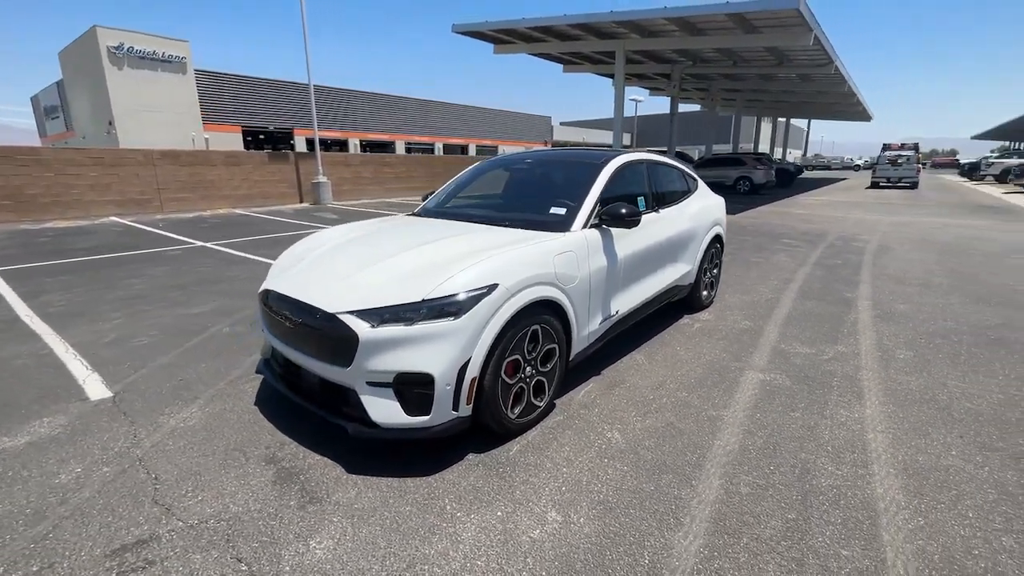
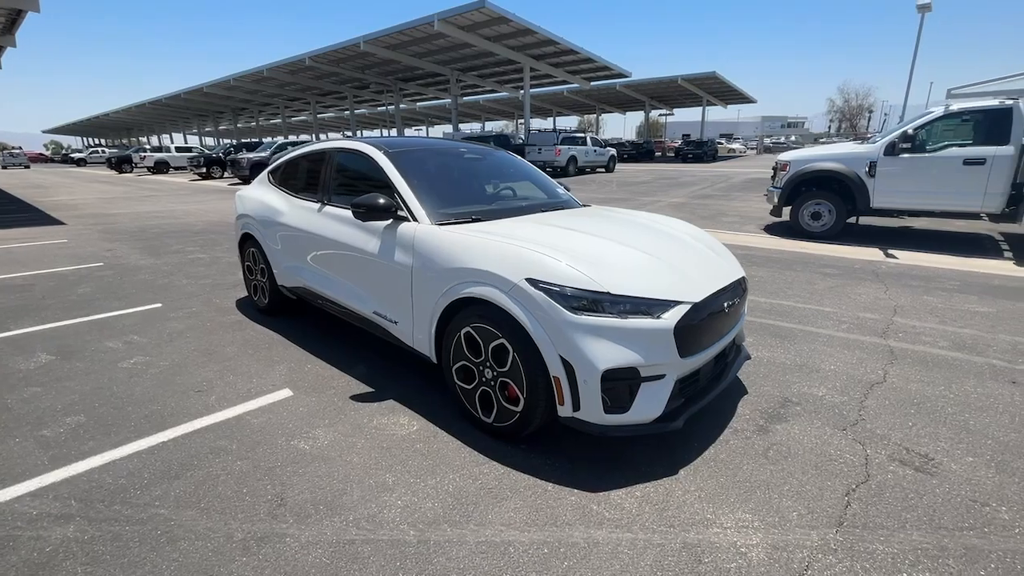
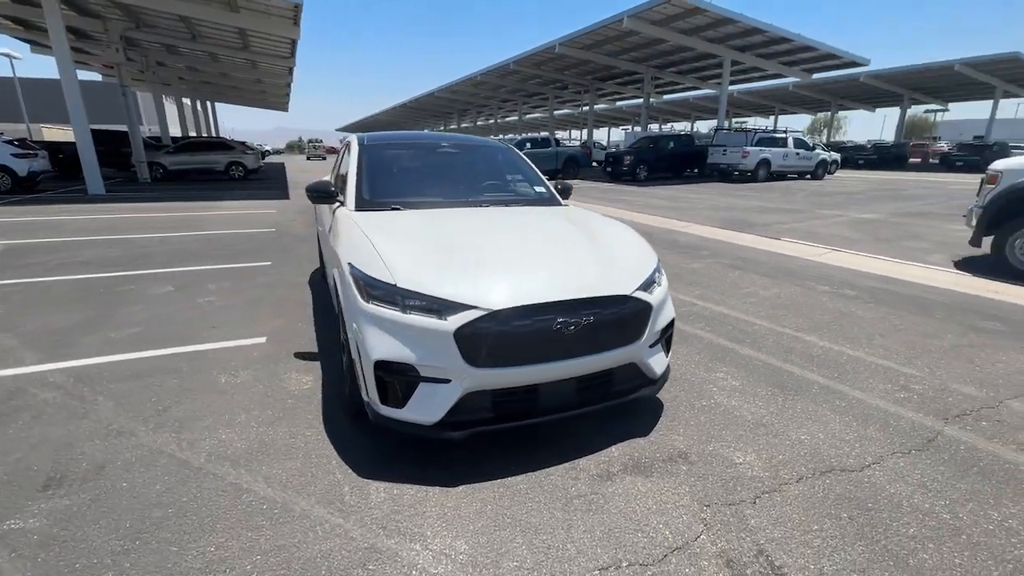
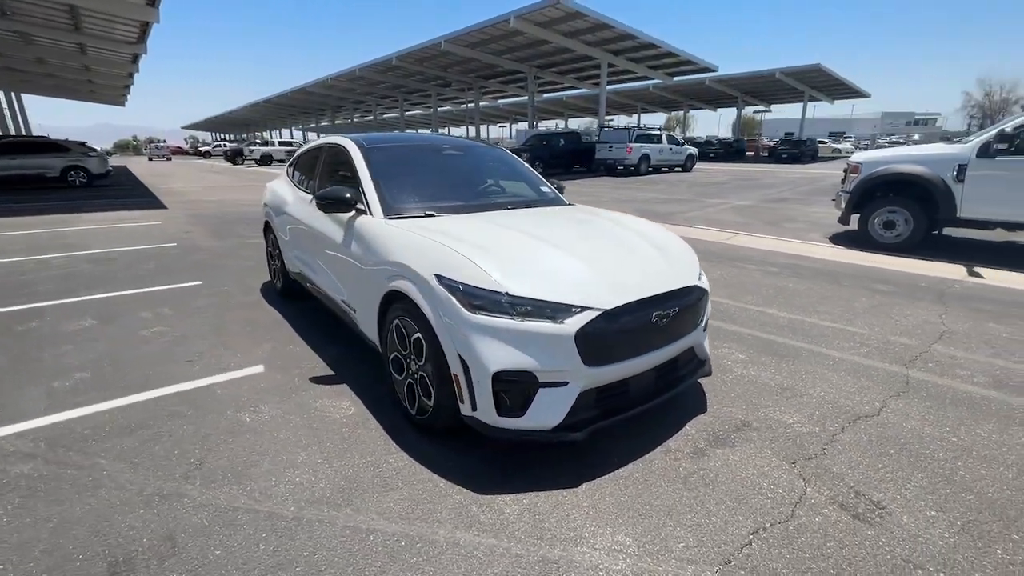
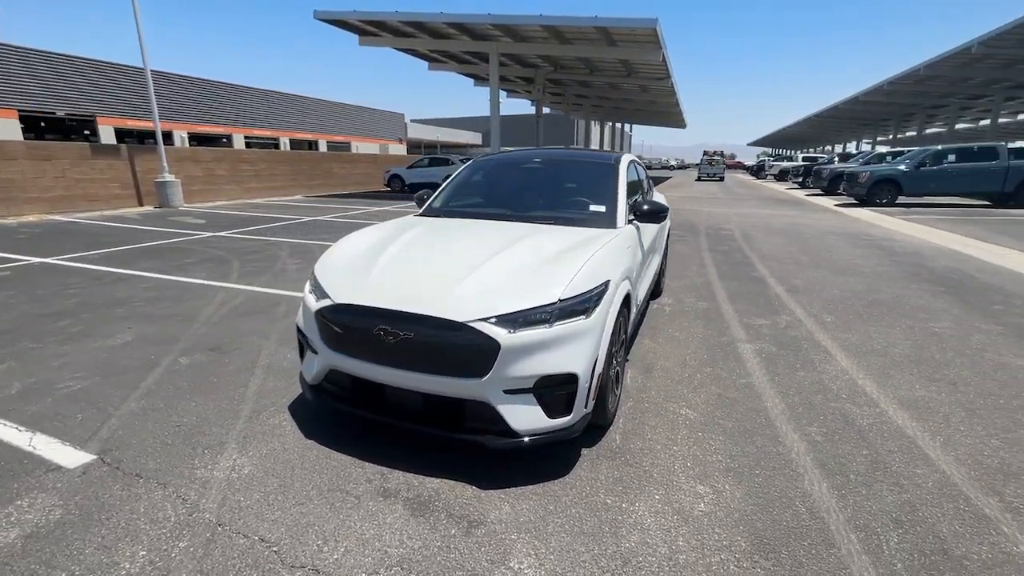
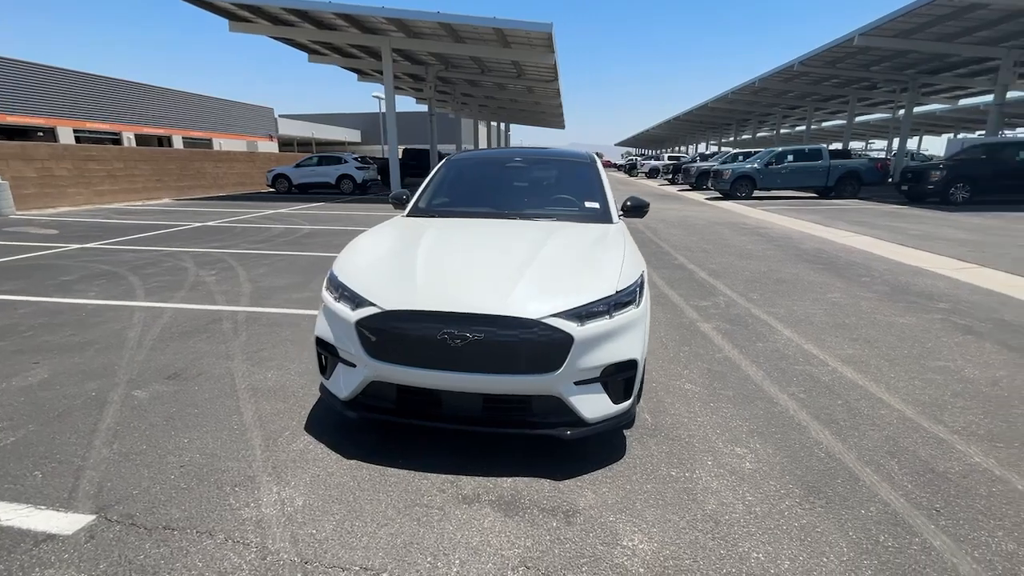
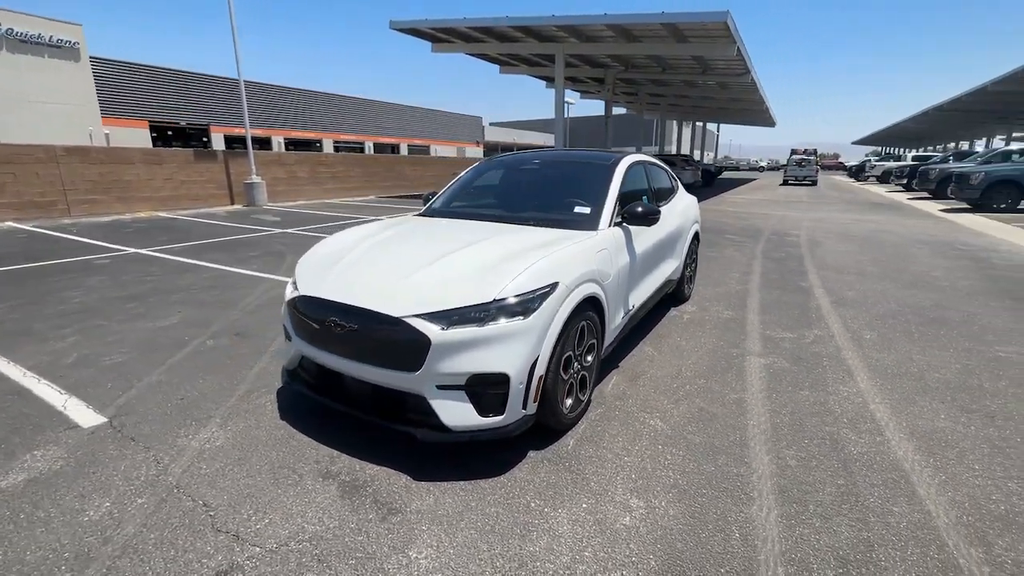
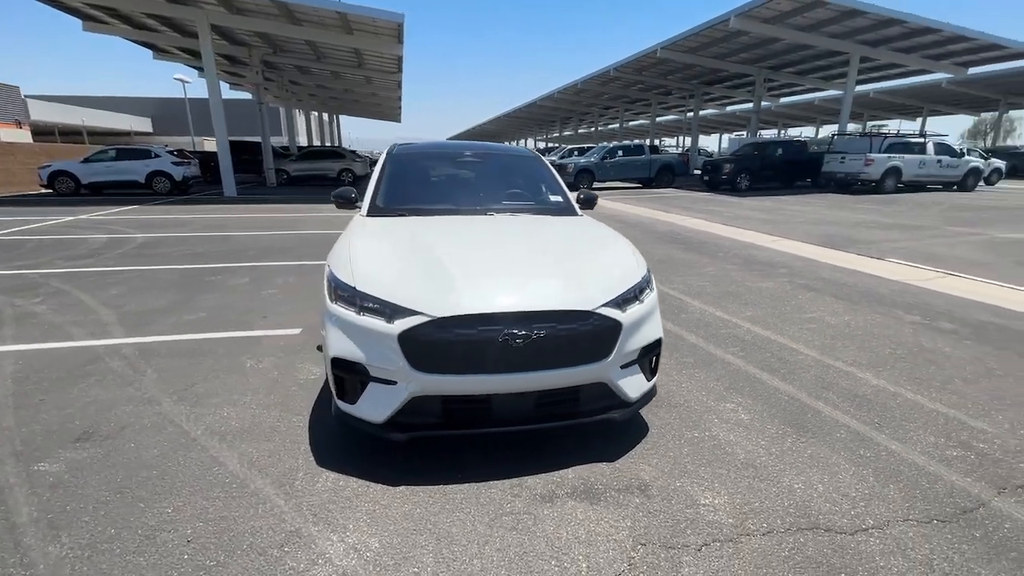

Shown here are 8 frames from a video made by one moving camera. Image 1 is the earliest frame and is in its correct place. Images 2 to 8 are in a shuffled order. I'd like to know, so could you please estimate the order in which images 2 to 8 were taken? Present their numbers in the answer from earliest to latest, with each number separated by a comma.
7, 5, 6, 8, 3, 4, 2
